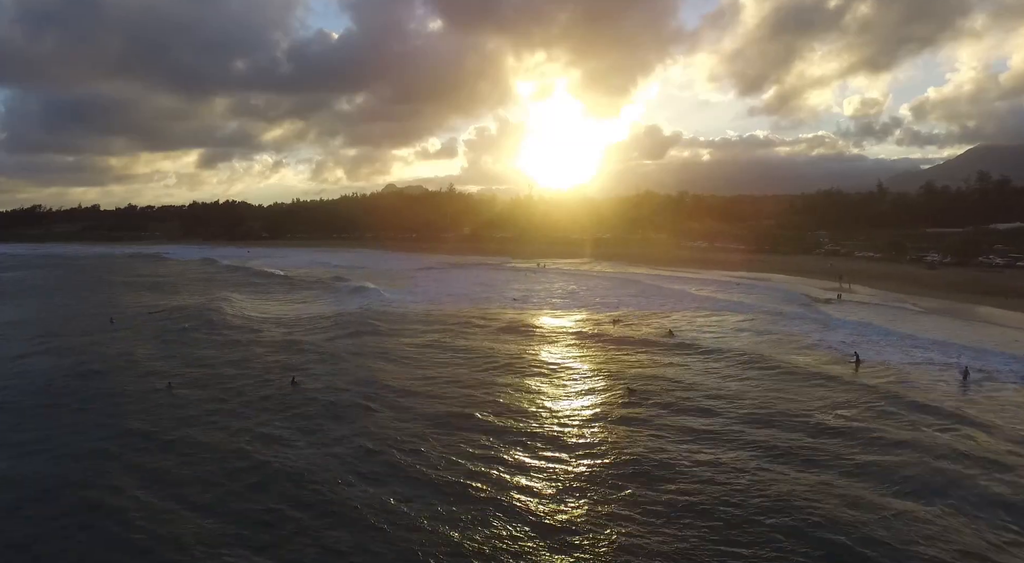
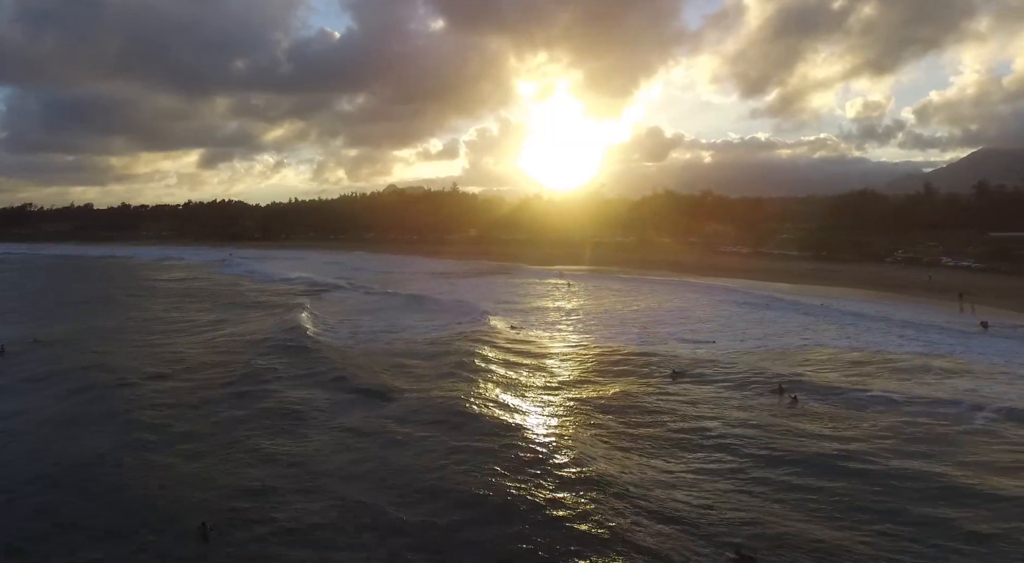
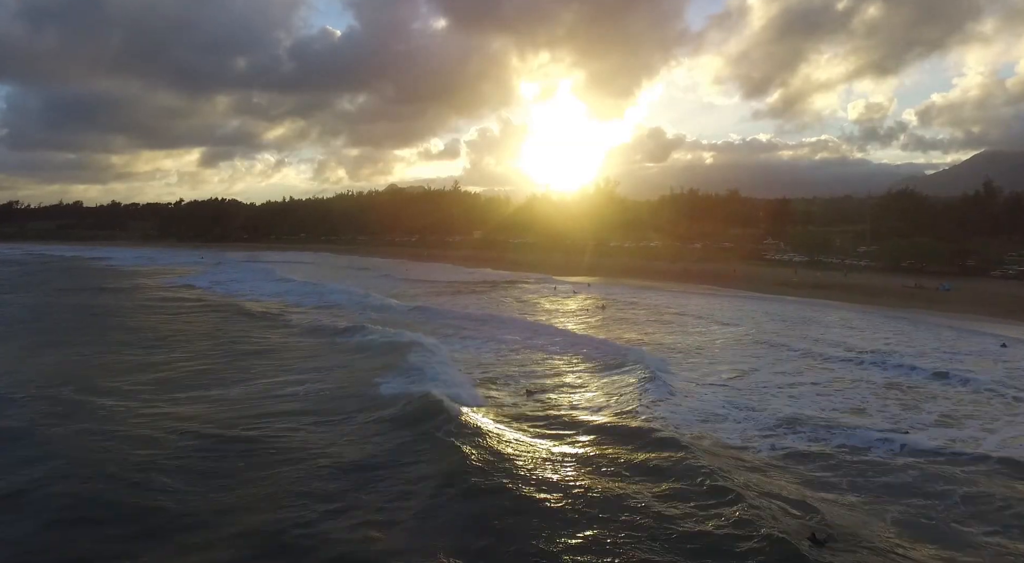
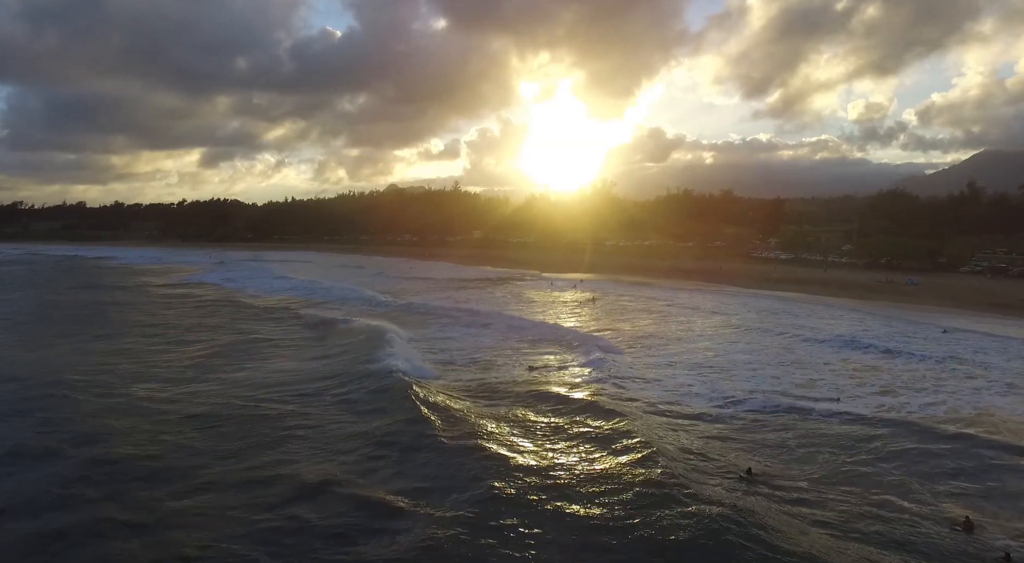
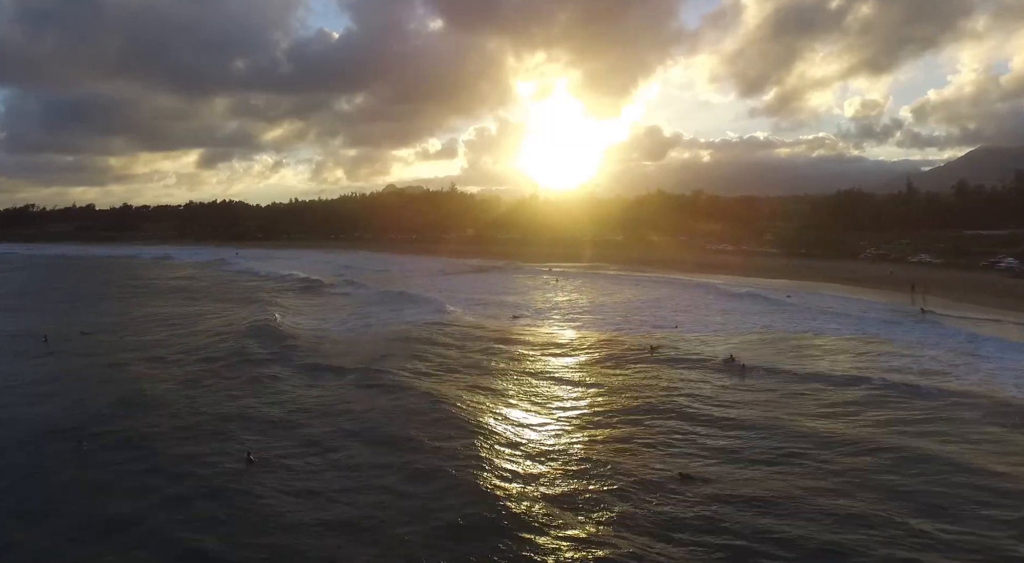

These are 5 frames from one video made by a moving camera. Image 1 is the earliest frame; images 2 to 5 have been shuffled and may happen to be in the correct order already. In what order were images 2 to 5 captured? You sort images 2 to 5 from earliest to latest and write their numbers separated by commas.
5, 2, 4, 3
